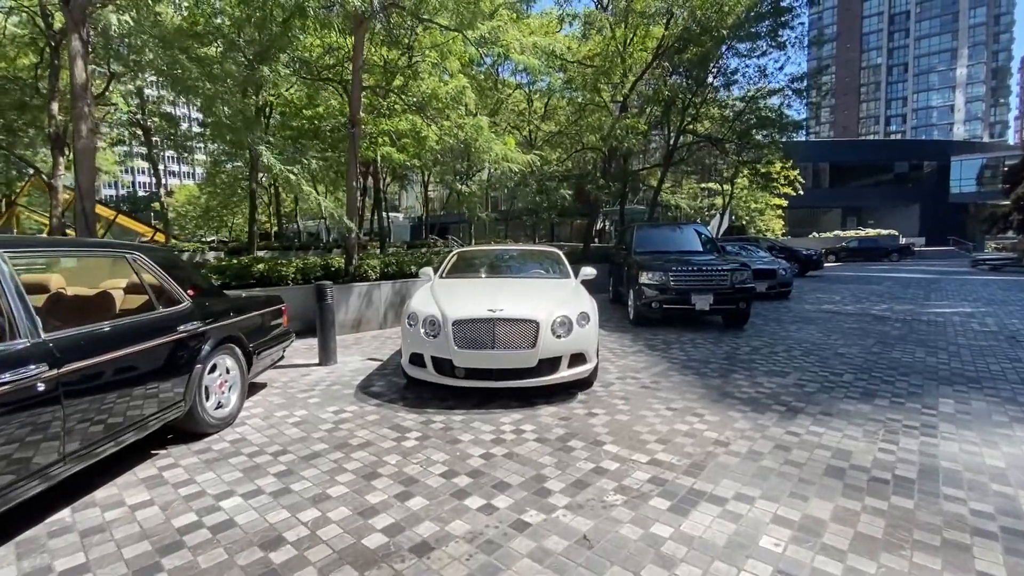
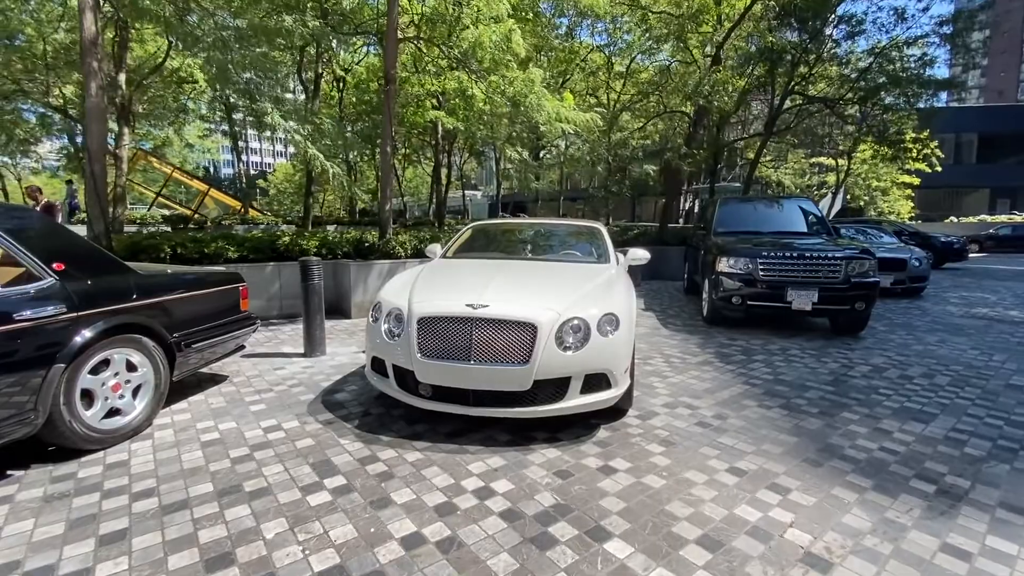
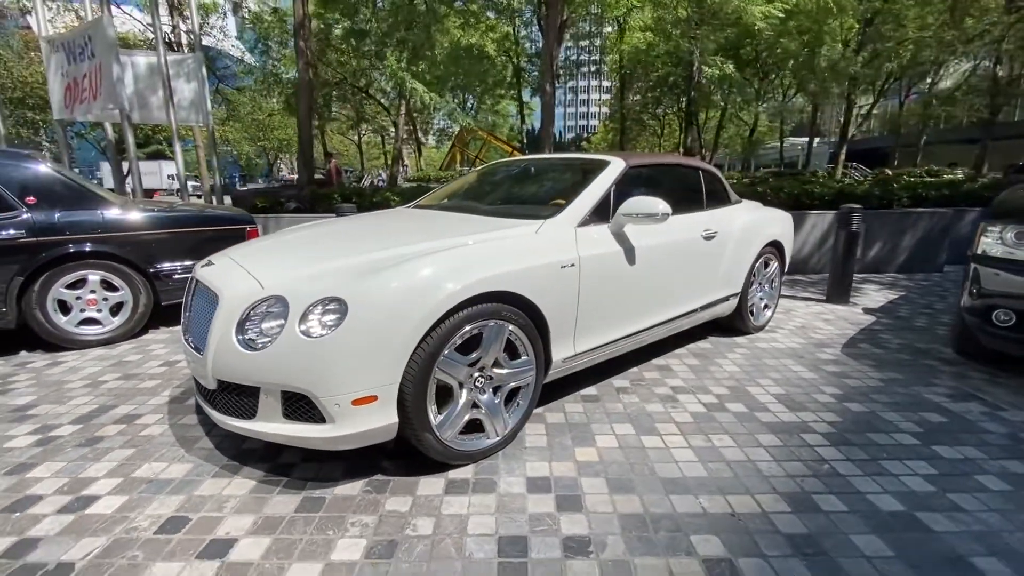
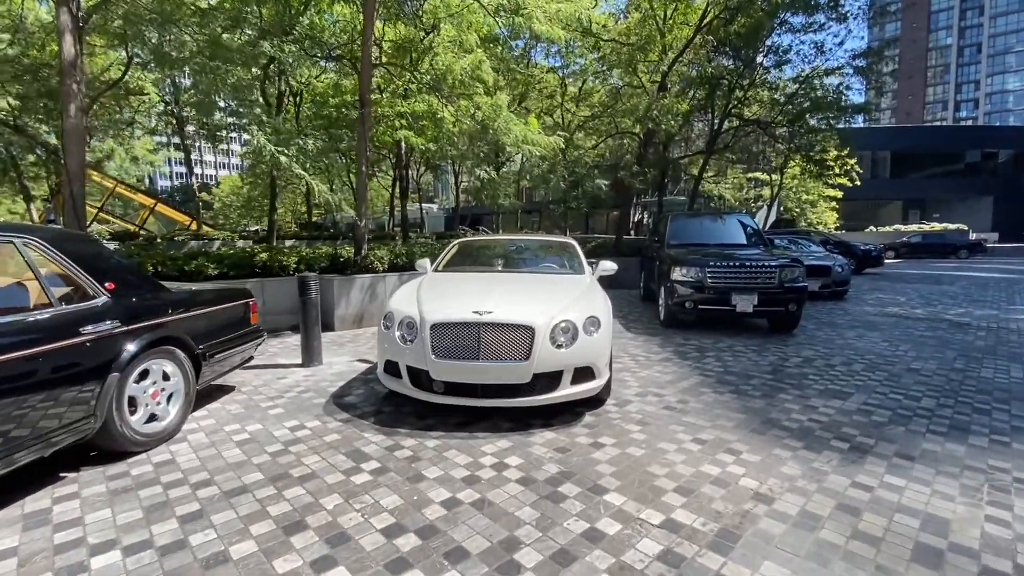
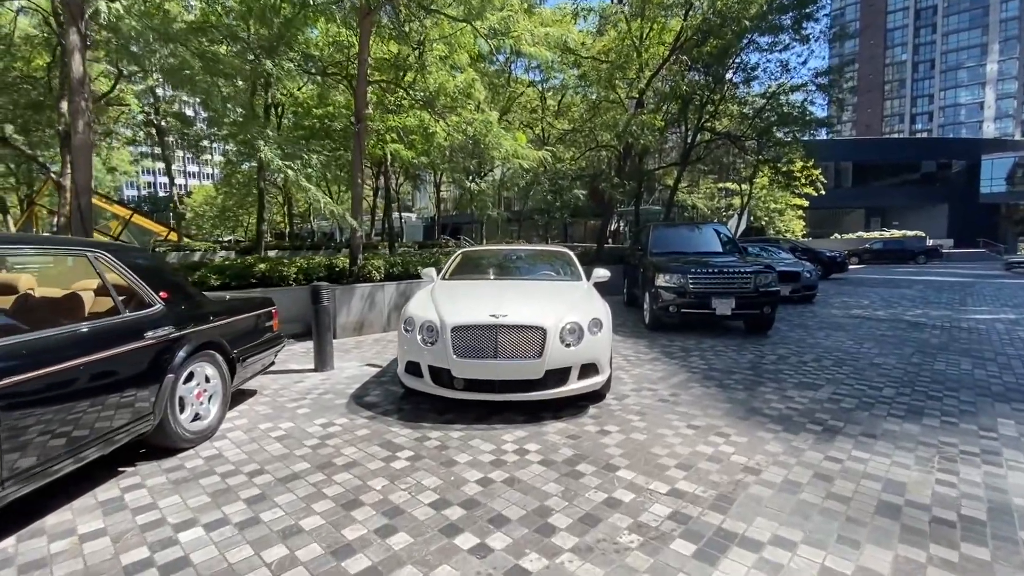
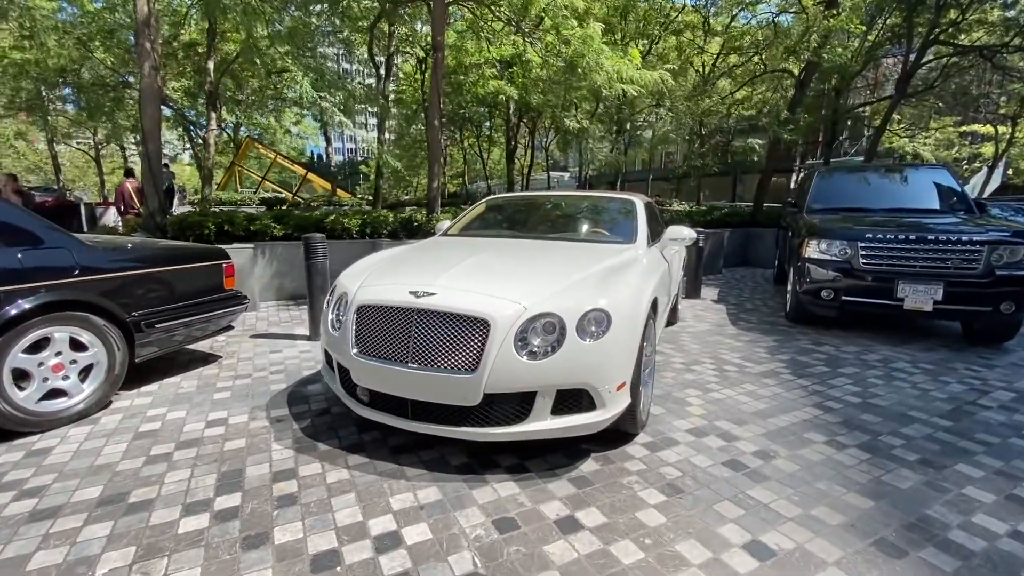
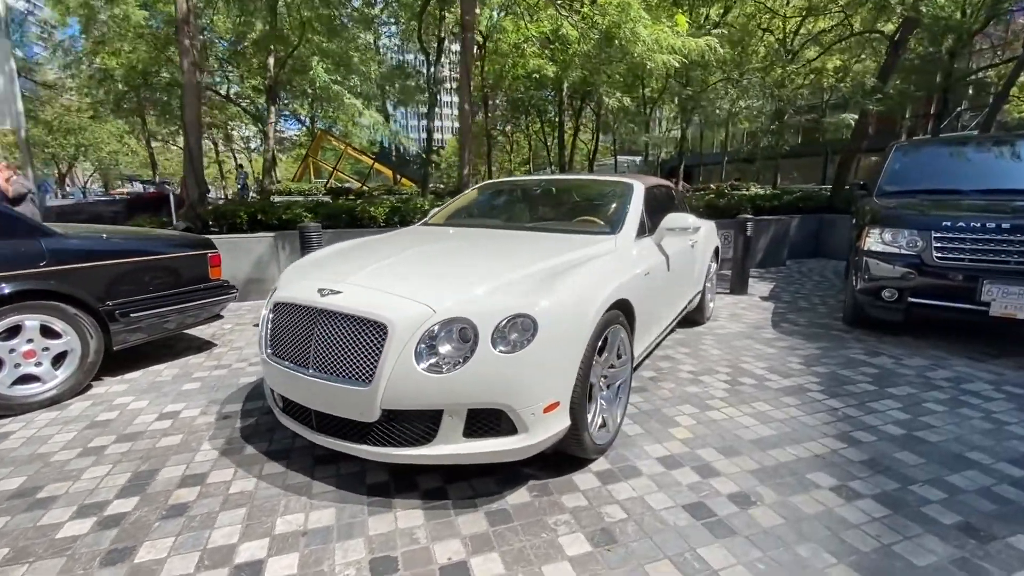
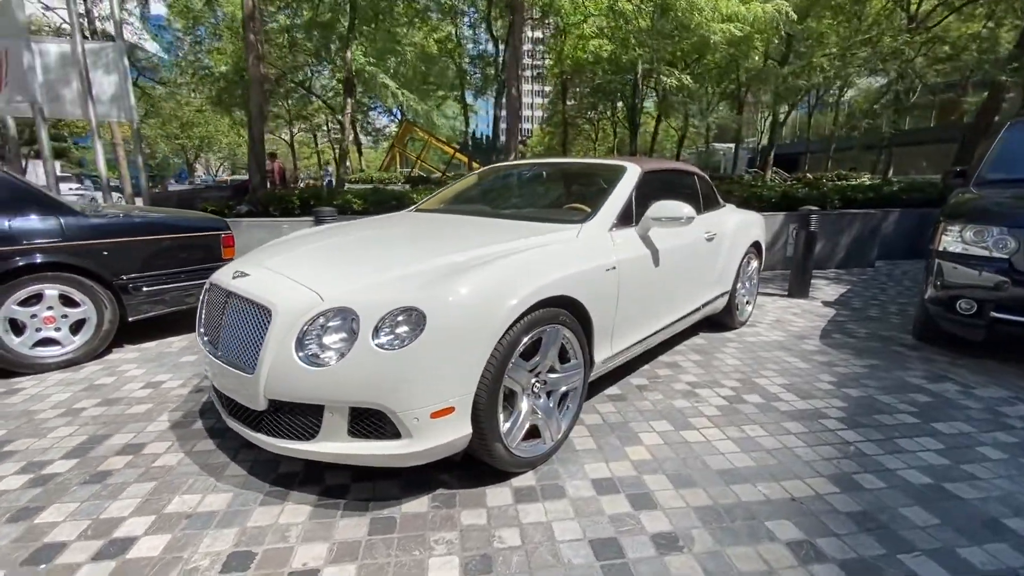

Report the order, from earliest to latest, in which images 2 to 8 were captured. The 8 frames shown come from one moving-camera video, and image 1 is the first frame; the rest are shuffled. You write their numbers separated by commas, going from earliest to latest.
5, 4, 2, 6, 7, 8, 3
